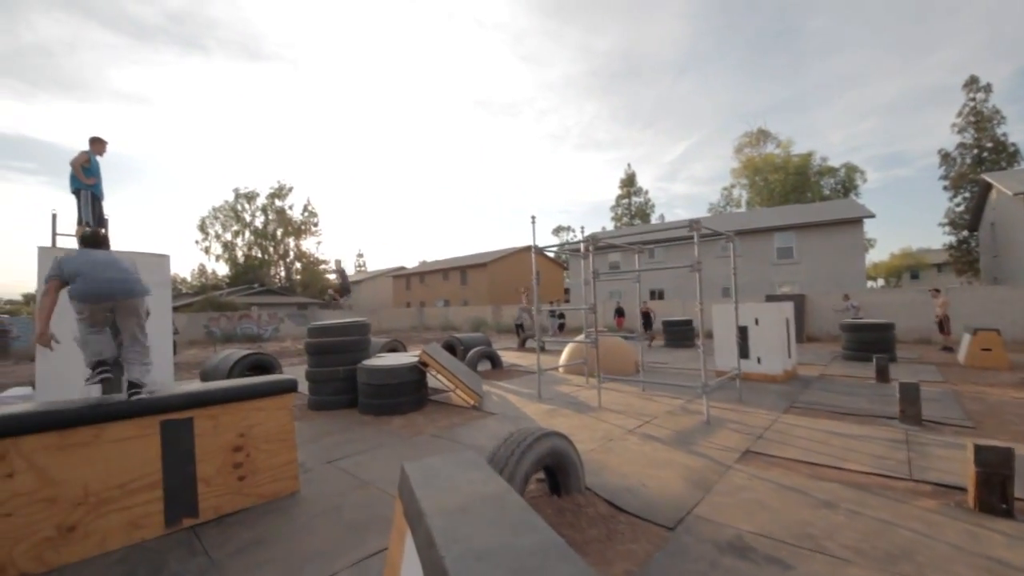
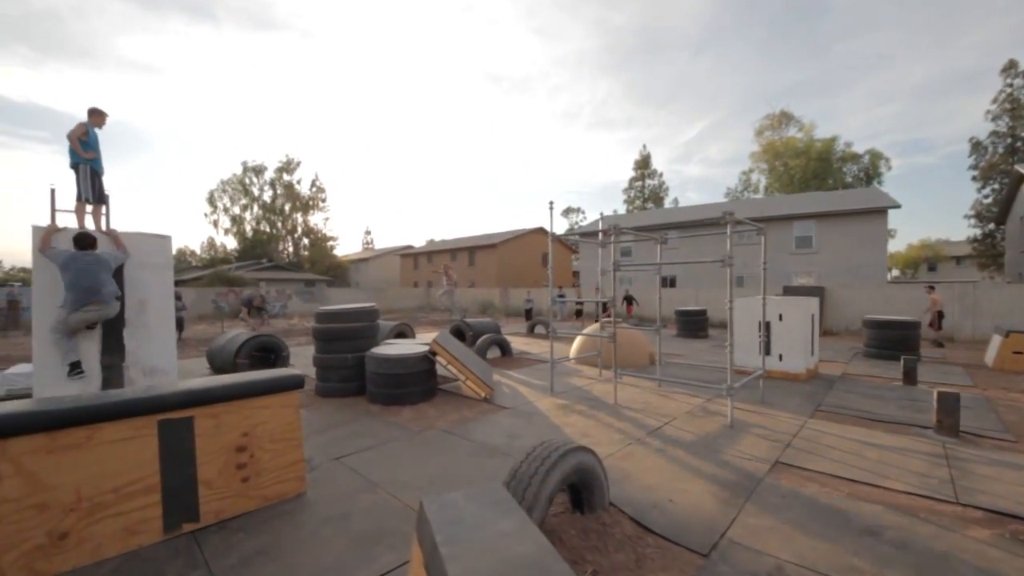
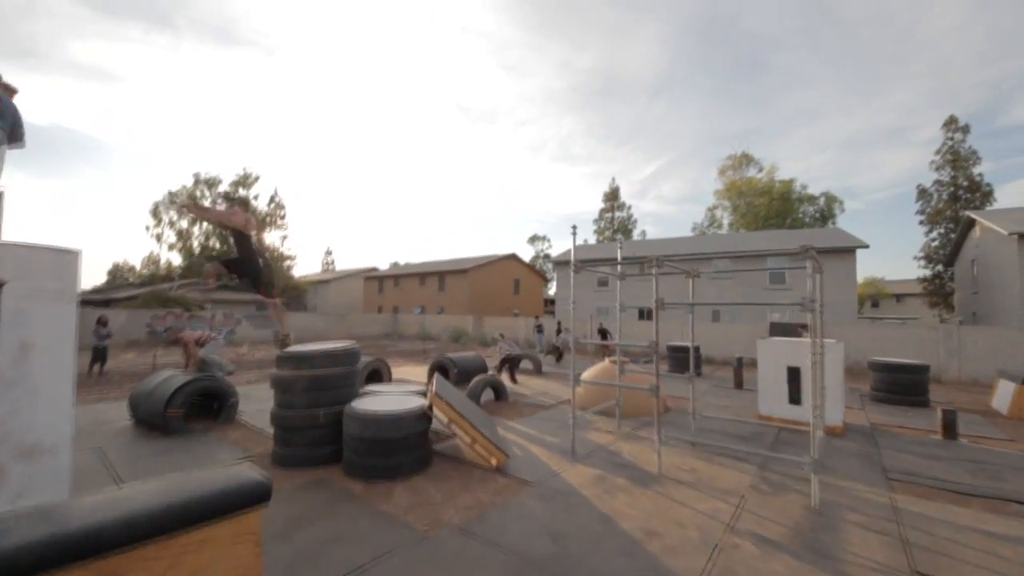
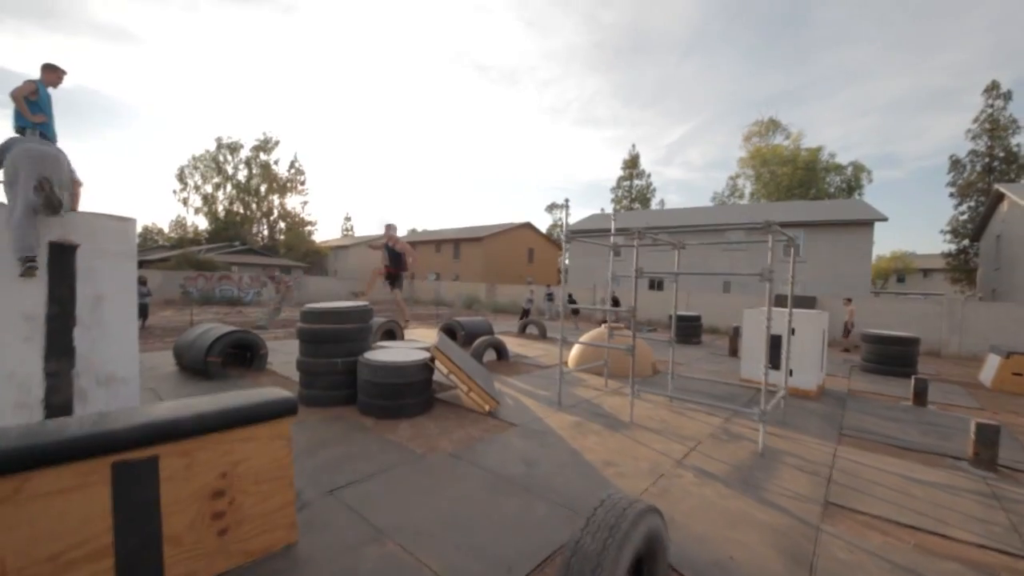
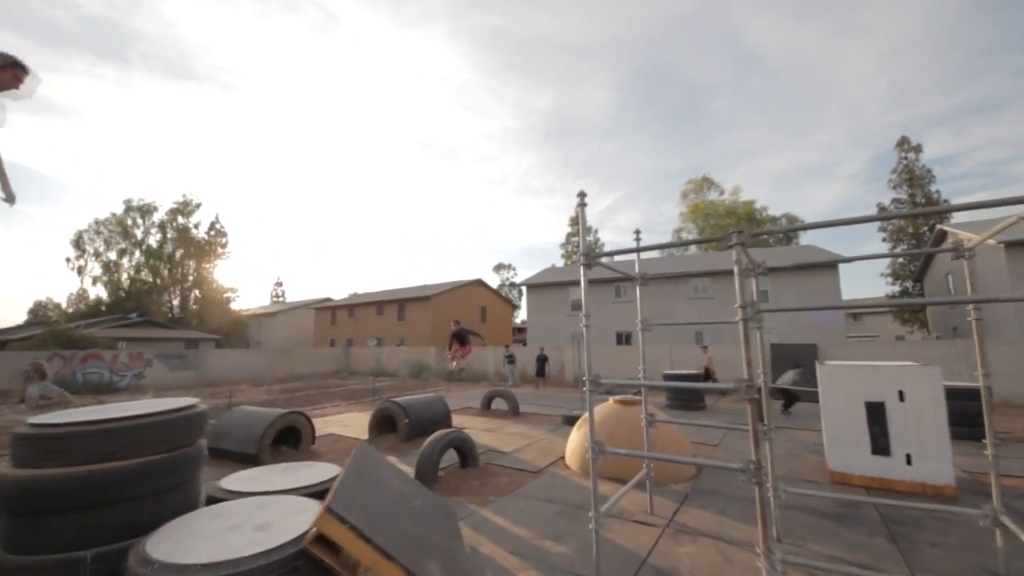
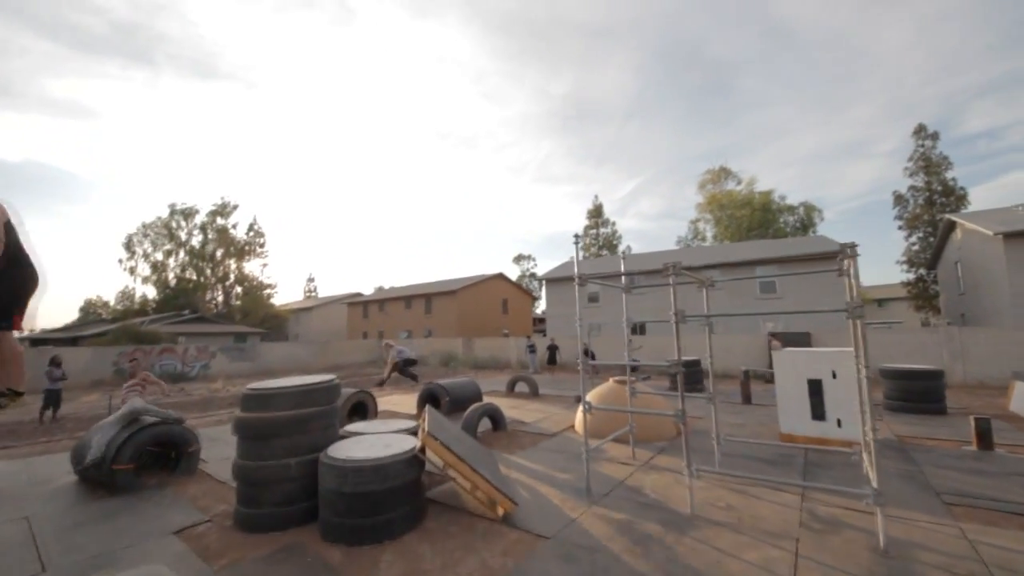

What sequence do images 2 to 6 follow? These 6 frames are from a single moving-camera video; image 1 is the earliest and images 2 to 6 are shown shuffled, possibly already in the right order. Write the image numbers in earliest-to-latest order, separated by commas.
2, 4, 3, 6, 5
